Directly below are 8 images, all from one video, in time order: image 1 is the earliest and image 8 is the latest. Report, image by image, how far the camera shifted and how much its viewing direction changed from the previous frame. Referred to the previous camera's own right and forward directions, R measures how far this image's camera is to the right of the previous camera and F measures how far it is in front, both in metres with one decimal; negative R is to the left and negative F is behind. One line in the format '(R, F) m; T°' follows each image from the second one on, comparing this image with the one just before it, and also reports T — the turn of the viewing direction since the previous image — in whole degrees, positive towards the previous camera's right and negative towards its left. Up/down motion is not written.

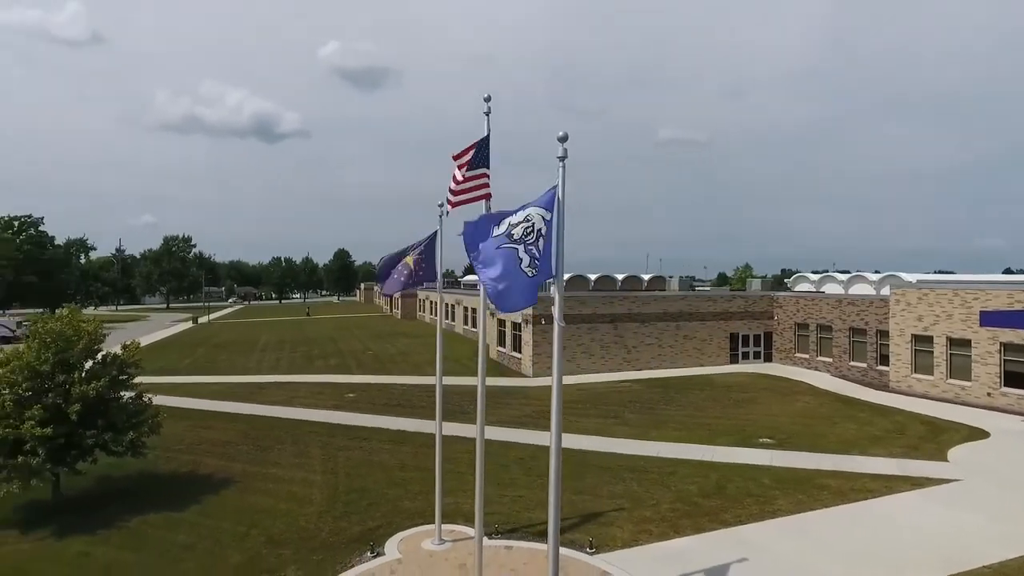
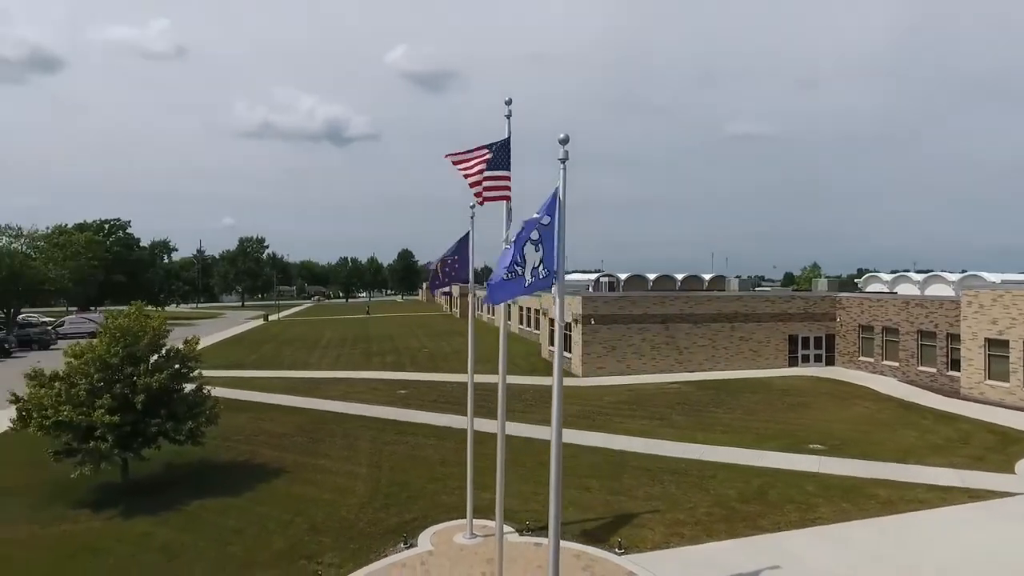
(+0.6, -0.1) m; -6°
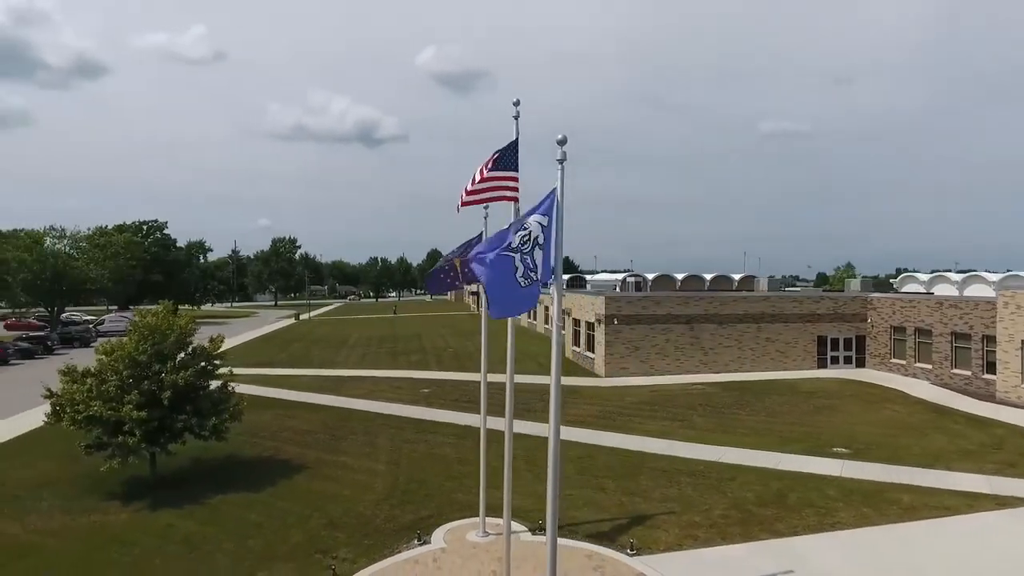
(+0.3, 0.0) m; -3°
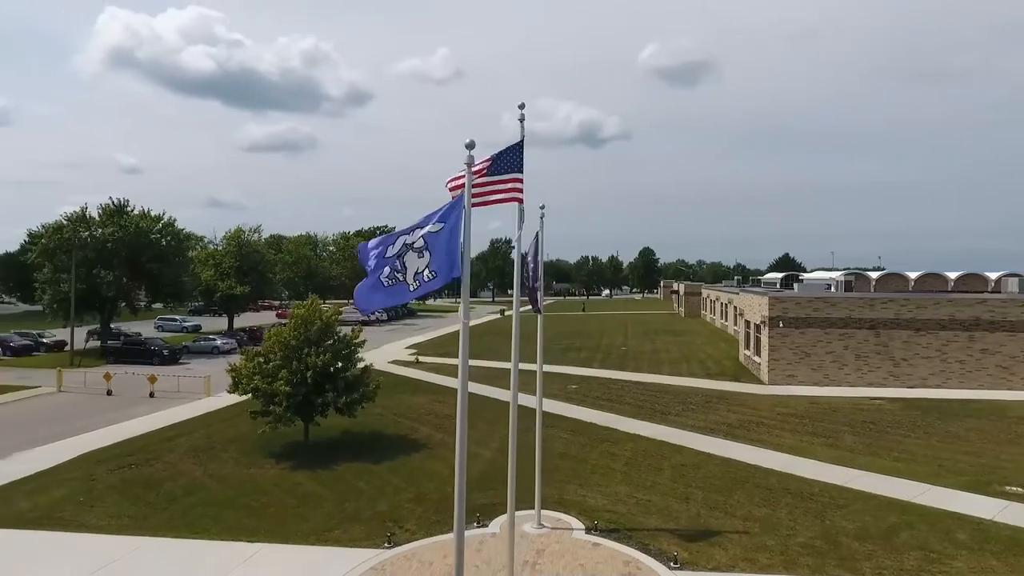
(+3.2, +0.3) m; -20°
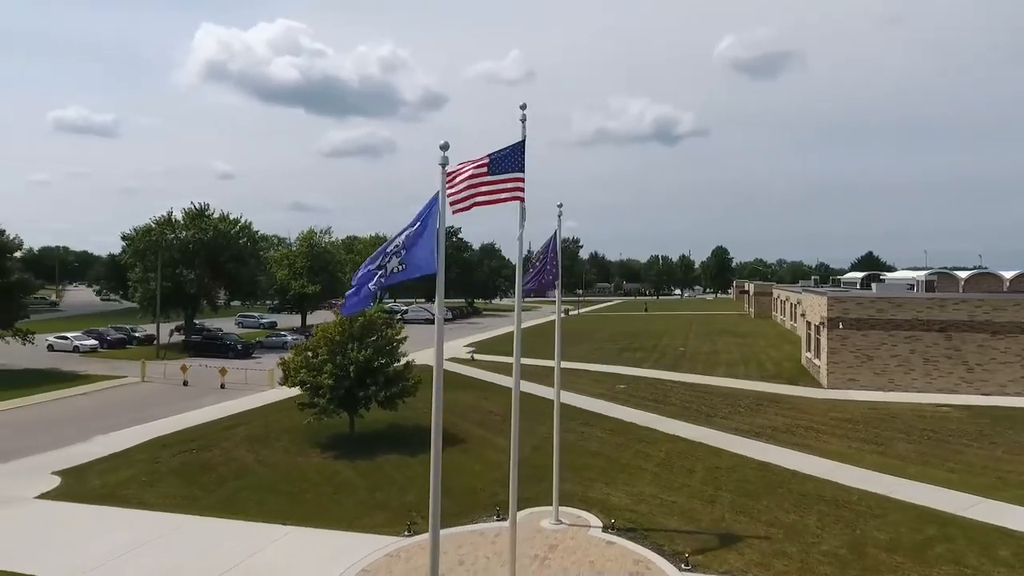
(+1.1, -0.1) m; -7°
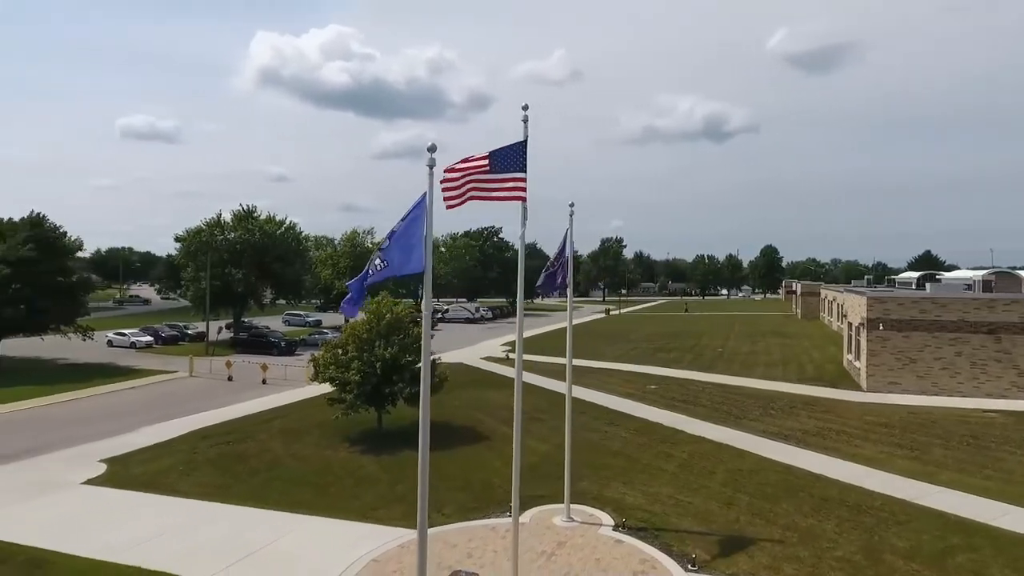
(+0.7, -0.1) m; -4°
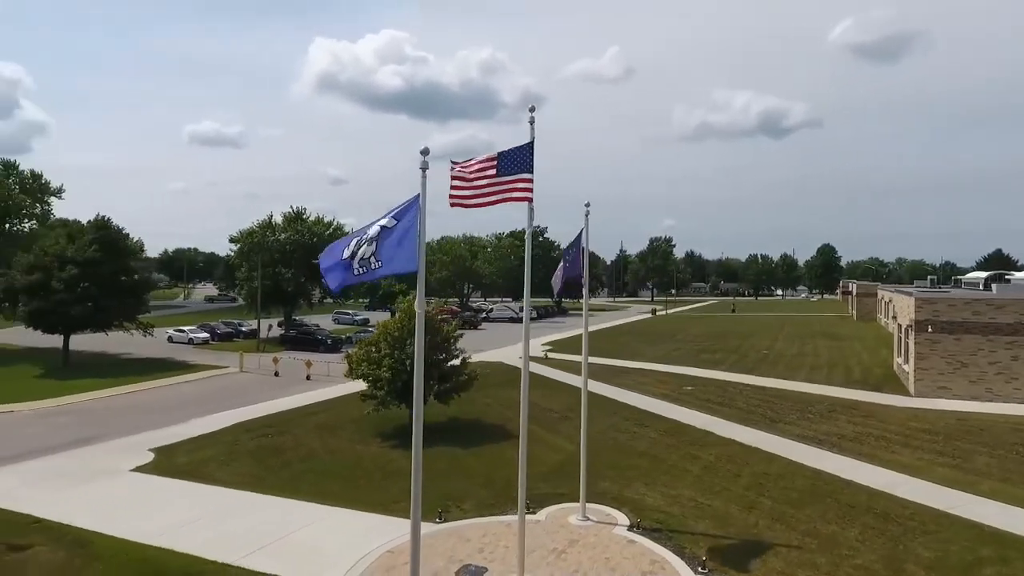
(+0.7, -0.1) m; -5°
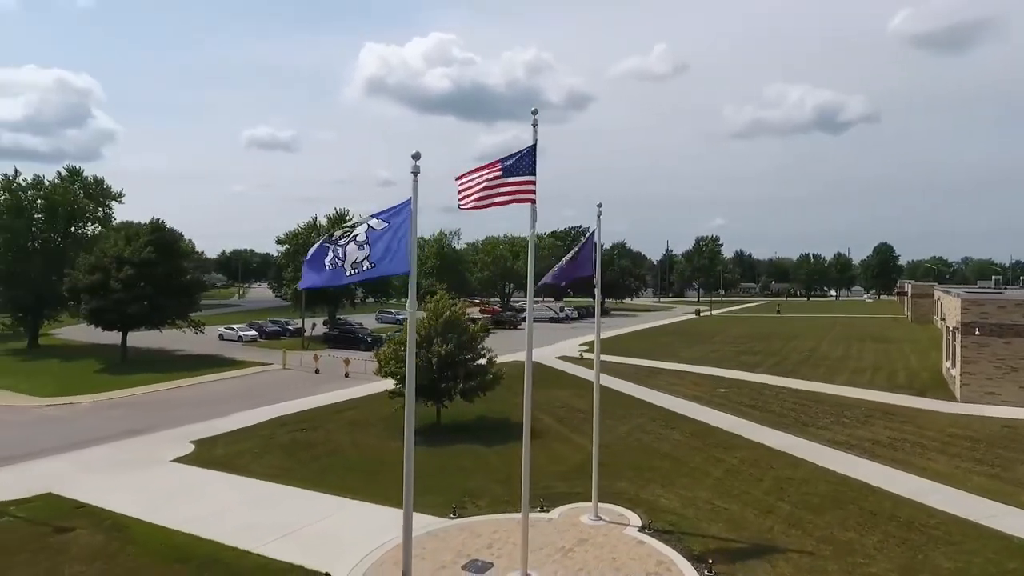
(+0.7, -0.1) m; -4°
